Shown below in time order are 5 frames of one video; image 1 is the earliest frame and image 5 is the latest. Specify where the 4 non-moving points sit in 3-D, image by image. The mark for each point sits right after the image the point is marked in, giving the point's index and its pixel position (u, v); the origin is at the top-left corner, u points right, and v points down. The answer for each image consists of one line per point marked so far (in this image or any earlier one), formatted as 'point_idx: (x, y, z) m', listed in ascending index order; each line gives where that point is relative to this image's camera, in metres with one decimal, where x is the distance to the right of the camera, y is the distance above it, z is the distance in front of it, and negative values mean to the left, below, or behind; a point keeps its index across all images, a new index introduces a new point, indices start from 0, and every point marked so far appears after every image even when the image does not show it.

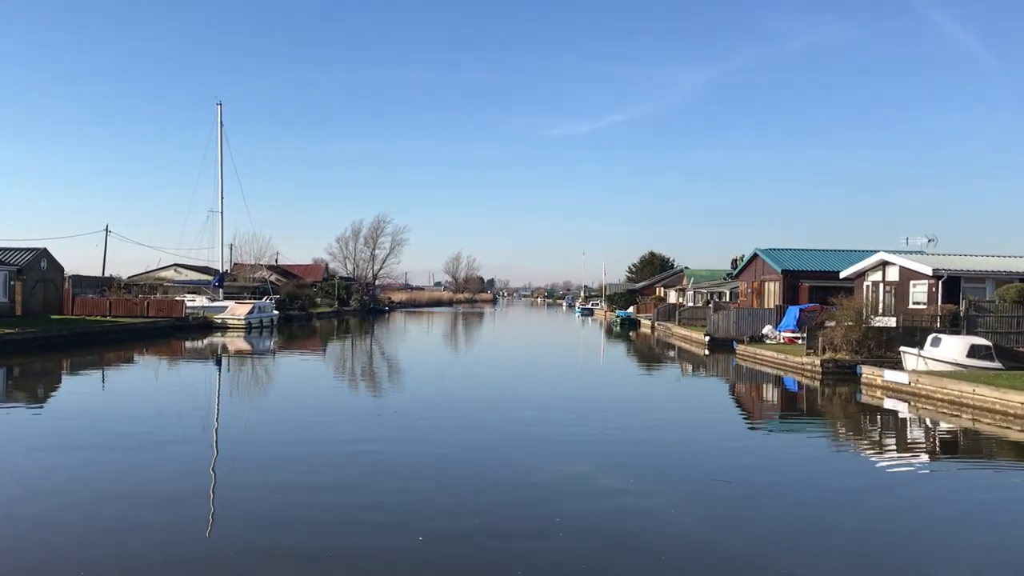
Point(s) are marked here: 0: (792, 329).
0: (+6.6, -1.0, +17.7) m
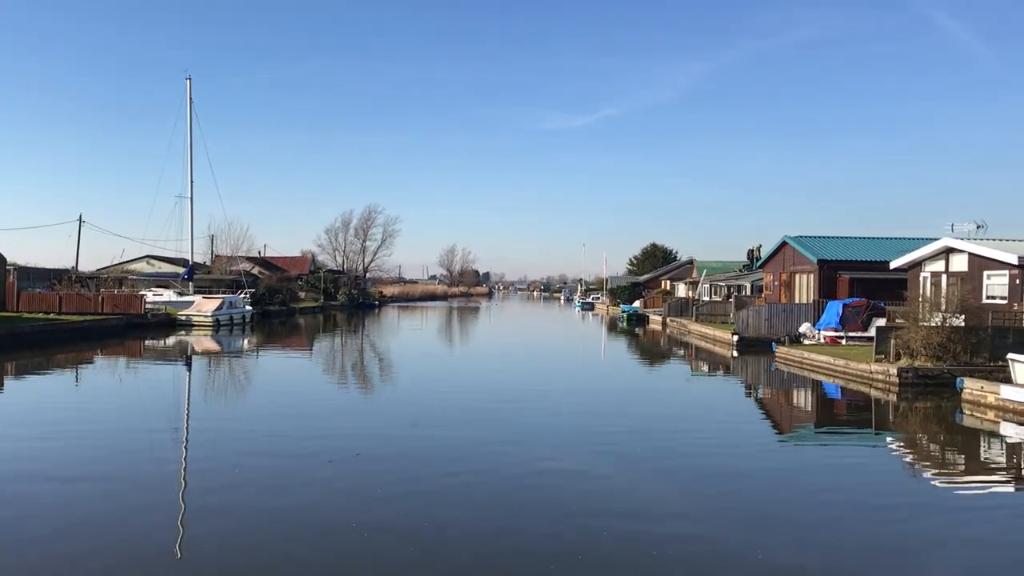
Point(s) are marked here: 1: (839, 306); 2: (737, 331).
0: (+6.6, -0.8, +15.5) m
1: (+6.8, -0.4, +15.6) m
2: (+5.1, -1.0, +17.2) m
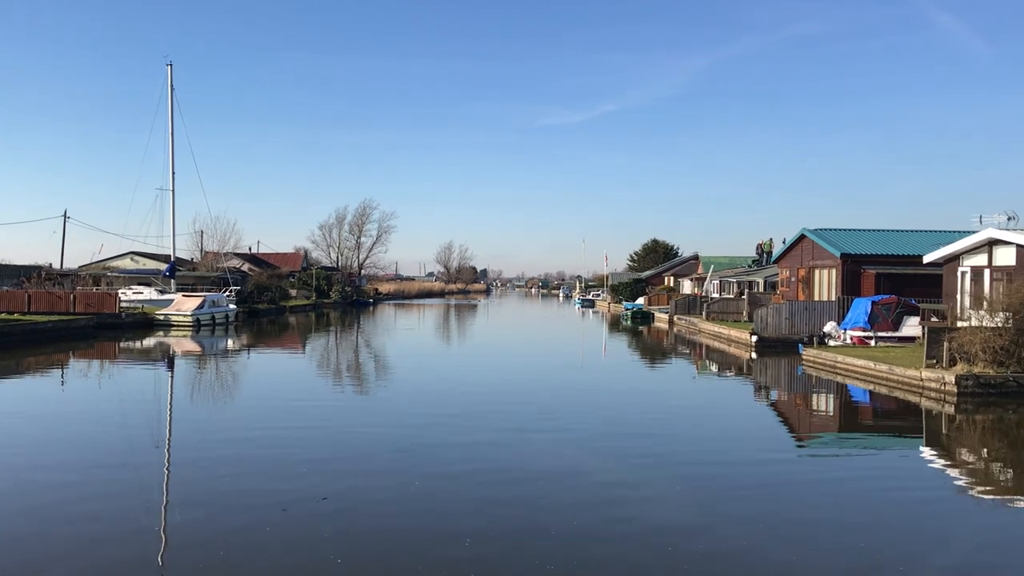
0: (+6.6, -0.8, +14.3) m
1: (+6.8, -0.3, +14.5) m
2: (+5.2, -0.9, +16.1) m
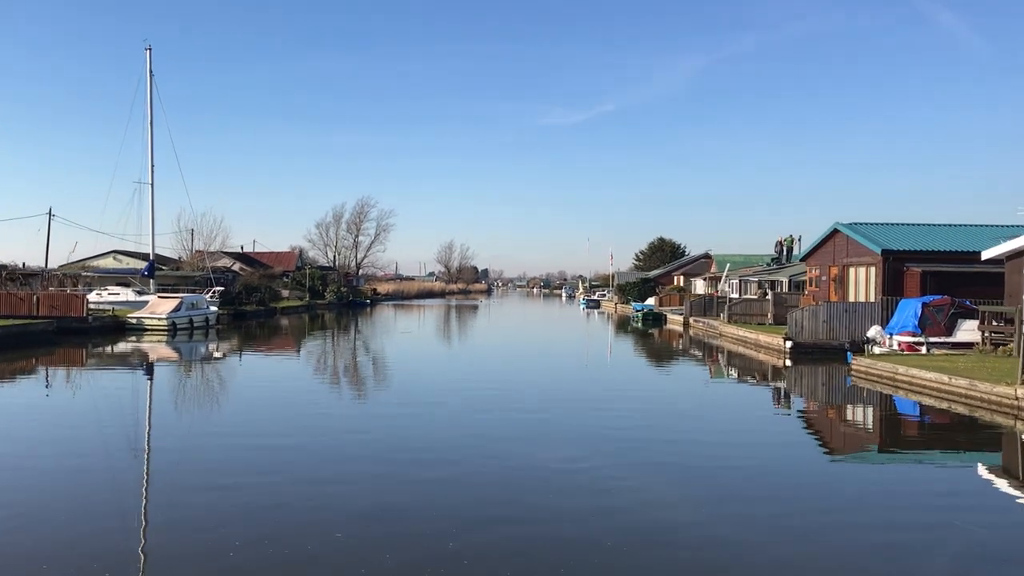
0: (+6.7, -0.8, +12.8) m
1: (+6.9, -0.3, +12.9) m
2: (+5.3, -0.9, +14.5) m
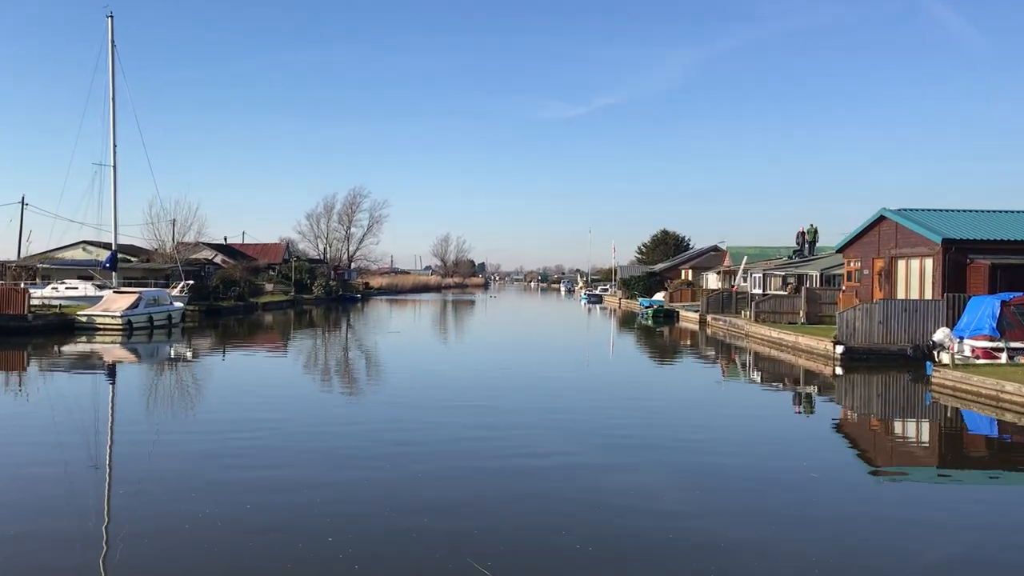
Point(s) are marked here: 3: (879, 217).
0: (+6.8, -0.7, +10.9) m
1: (+7.0, -0.2, +11.0) m
2: (+5.3, -0.8, +12.6) m
3: (+7.1, +1.4, +14.5) m
